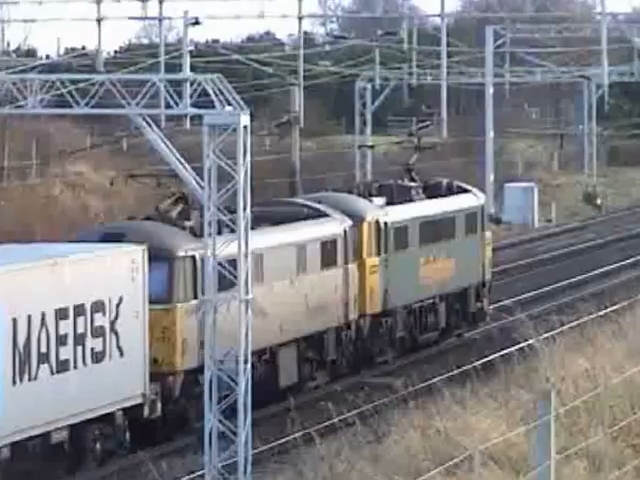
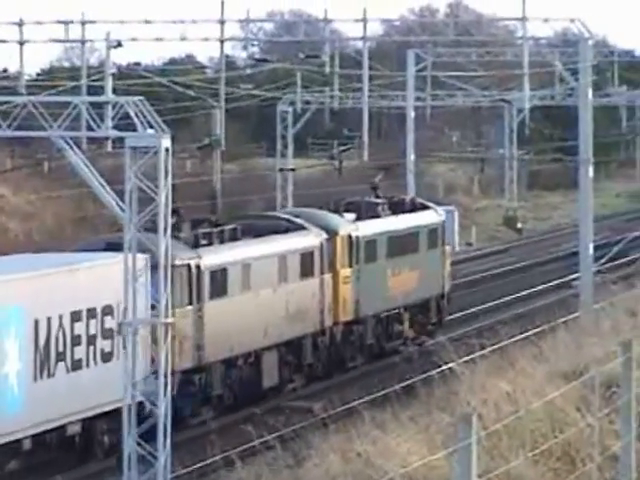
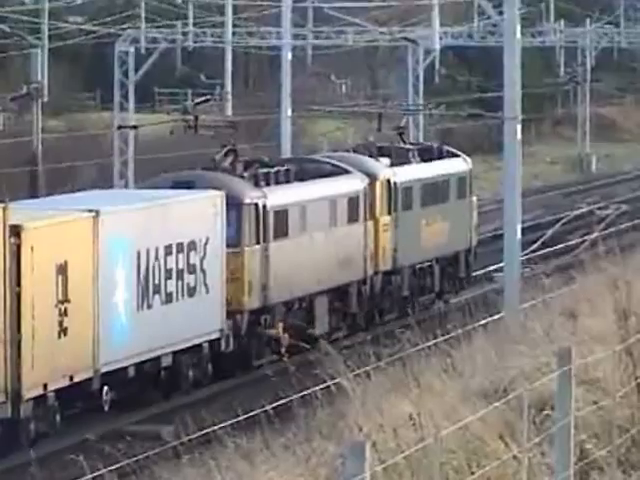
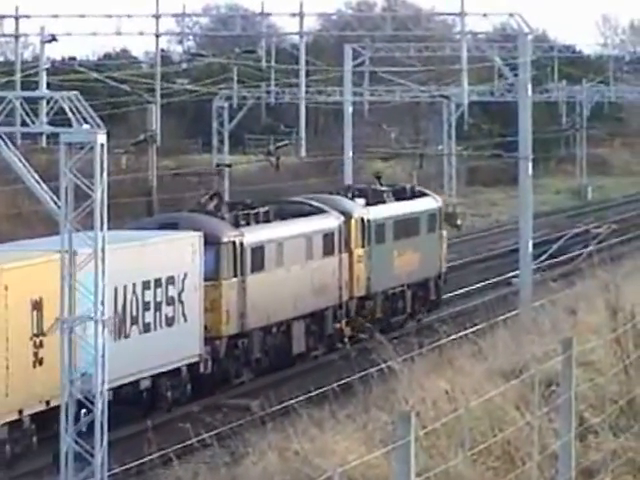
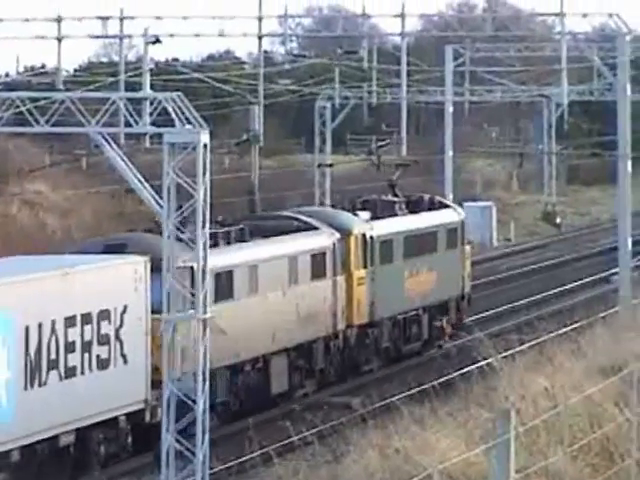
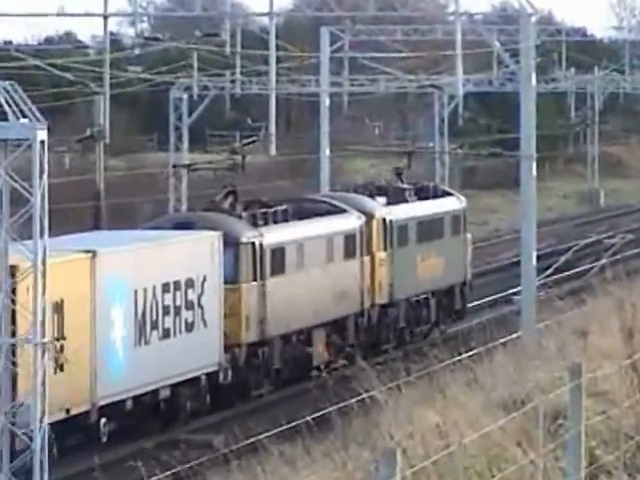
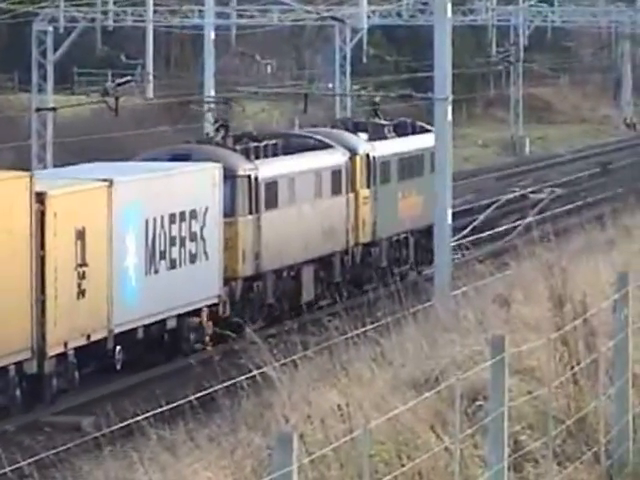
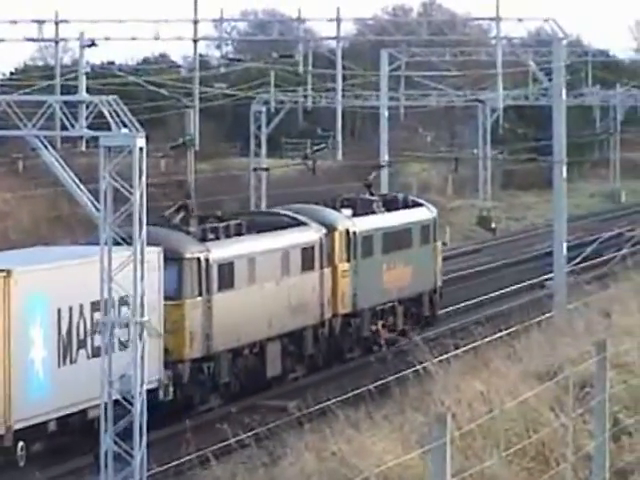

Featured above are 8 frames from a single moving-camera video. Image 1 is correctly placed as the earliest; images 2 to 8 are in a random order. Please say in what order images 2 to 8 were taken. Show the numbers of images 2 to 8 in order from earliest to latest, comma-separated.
5, 2, 8, 4, 6, 3, 7
